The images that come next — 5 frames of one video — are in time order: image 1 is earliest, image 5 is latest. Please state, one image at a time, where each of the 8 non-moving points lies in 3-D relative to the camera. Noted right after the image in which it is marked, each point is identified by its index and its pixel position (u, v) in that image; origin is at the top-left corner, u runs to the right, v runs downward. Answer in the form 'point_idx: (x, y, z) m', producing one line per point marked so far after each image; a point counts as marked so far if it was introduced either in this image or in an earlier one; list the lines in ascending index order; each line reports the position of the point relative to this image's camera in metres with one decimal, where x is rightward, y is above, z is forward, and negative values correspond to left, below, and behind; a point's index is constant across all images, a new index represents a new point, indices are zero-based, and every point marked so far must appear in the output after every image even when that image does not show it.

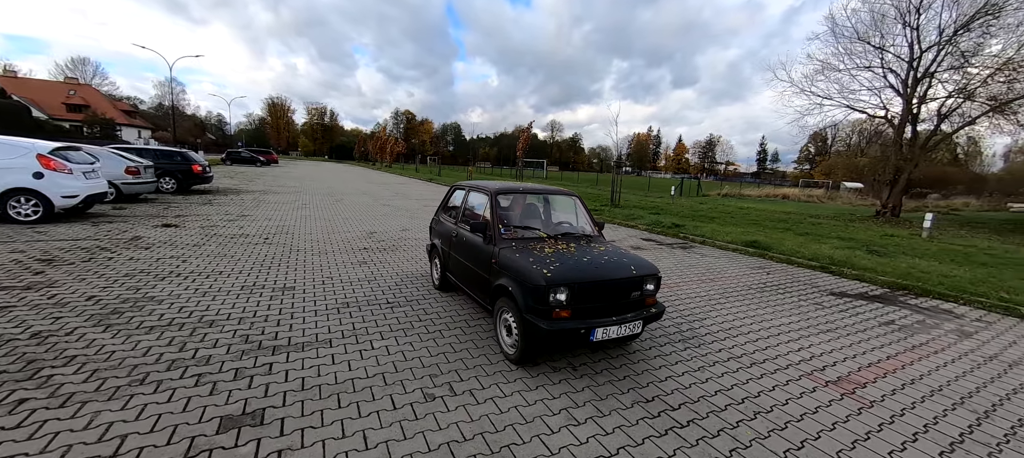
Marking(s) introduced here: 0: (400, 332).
0: (-1.2, -1.1, +4.0) m
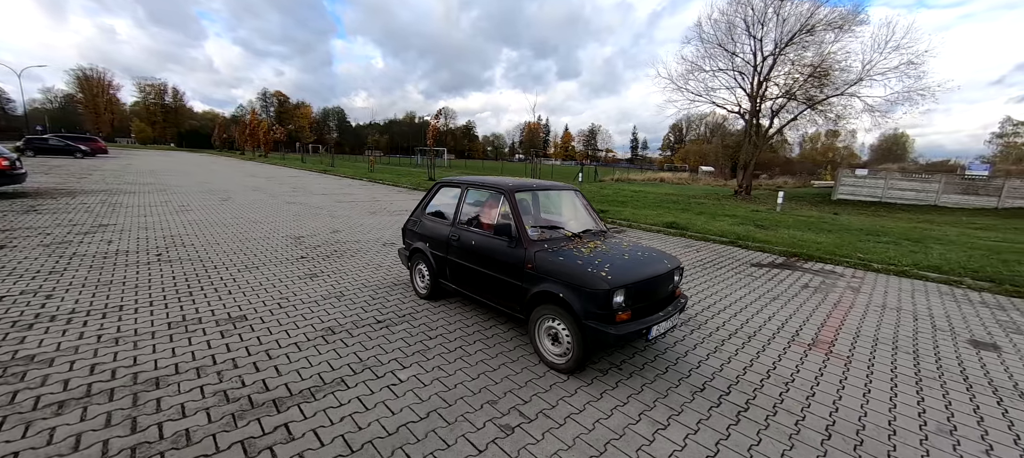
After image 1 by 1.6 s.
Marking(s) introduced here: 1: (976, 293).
0: (-0.8, -1.2, +3.5) m
1: (+8.2, -1.1, +6.6) m
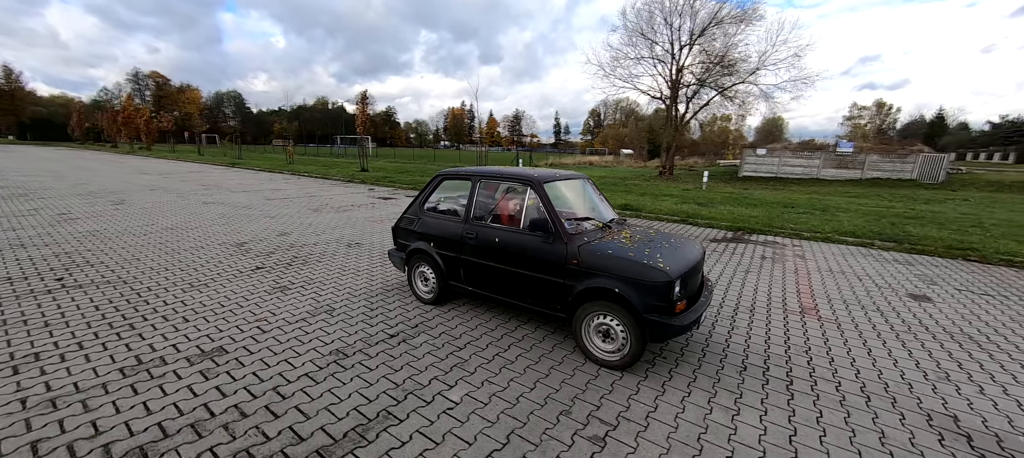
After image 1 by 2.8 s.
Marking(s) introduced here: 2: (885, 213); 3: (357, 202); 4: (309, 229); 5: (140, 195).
0: (-0.4, -1.2, +3.1) m
1: (+7.9, -0.5, +7.9) m
2: (+12.6, +0.5, +12.8) m
3: (-5.1, +0.9, +12.4) m
4: (-4.4, 0.0, +8.1) m
5: (-11.8, +1.1, +12.1) m
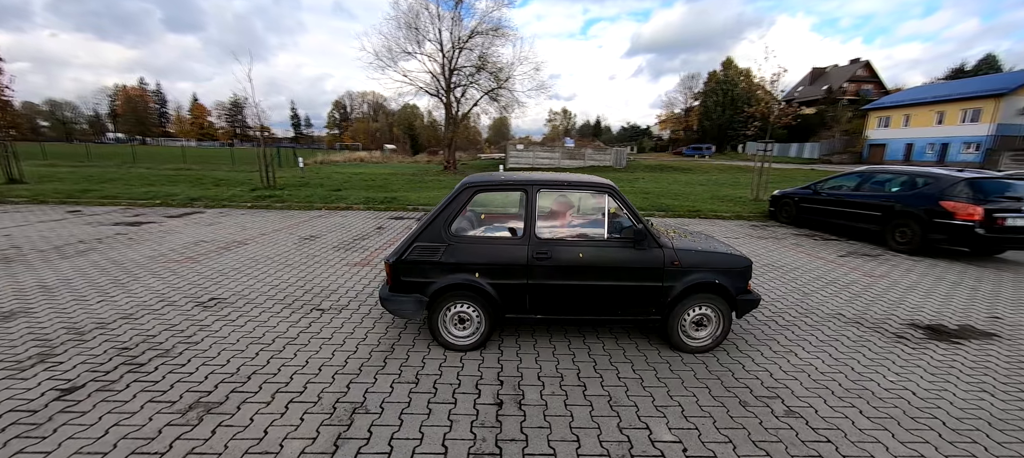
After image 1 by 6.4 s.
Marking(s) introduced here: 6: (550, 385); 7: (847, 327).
0: (+0.8, -1.3, +2.7) m
1: (+4.7, +0.3, +11.3) m
2: (+5.6, +1.8, +18.0) m
3: (-8.6, -0.1, +7.5) m
4: (-5.4, -0.8, +4.5) m
5: (-13.8, -0.8, +3.5) m
6: (+0.3, -1.2, +3.0) m
7: (+3.8, -1.1, +4.3) m
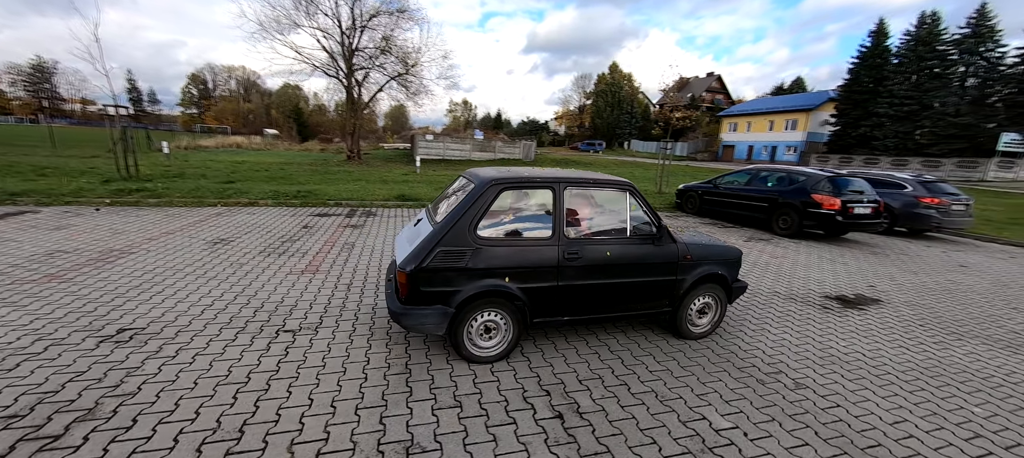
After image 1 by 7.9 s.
0: (+1.2, -1.3, +2.8) m
1: (+2.7, +0.6, +12.1) m
2: (+1.9, +2.2, +18.7) m
3: (-9.1, -0.3, +5.0) m
4: (-5.3, -0.9, +2.9) m
5: (-13.1, -1.1, -0.2) m
6: (+0.6, -1.2, +2.9) m
7: (+3.7, -1.0, +5.1) m
